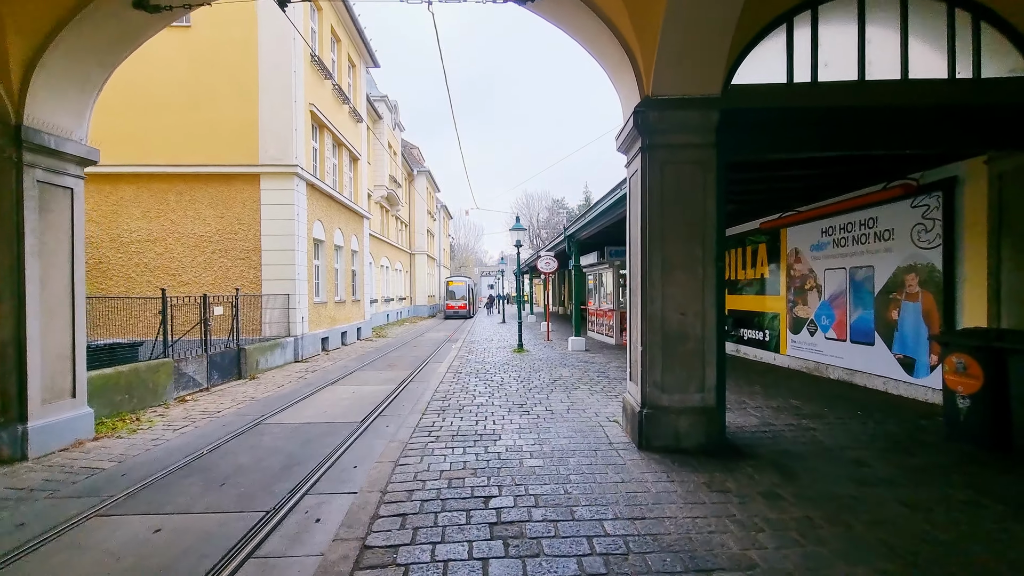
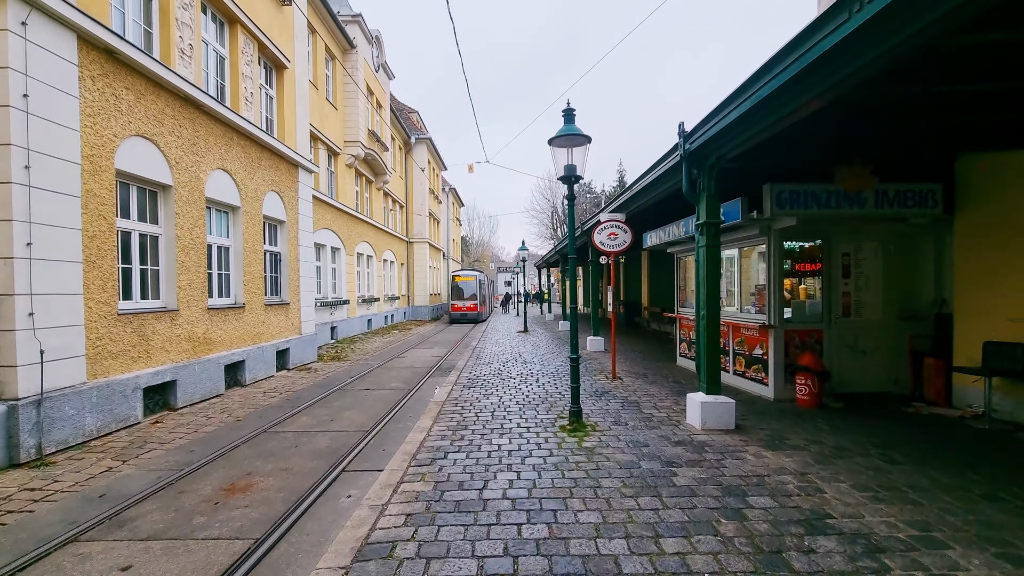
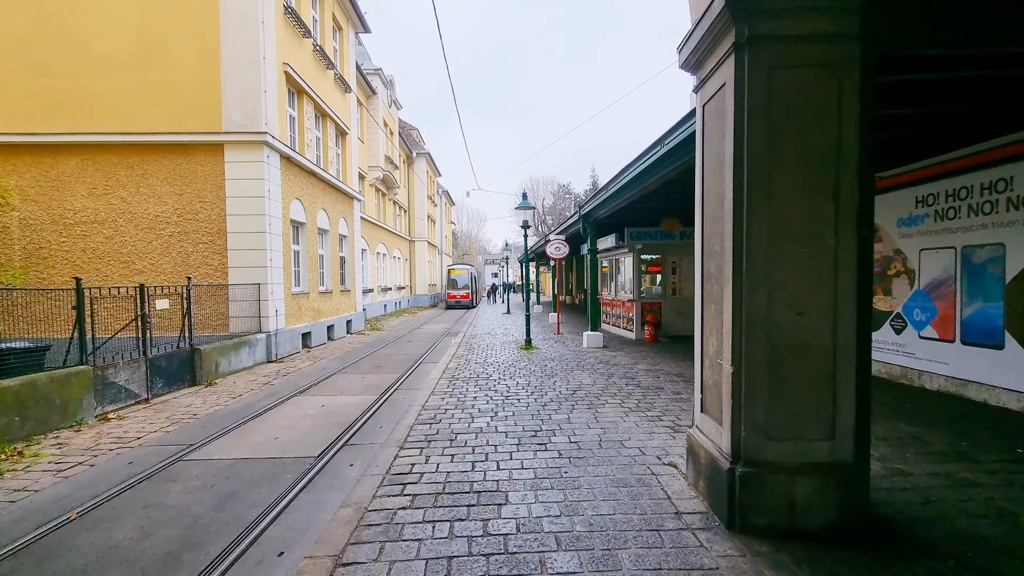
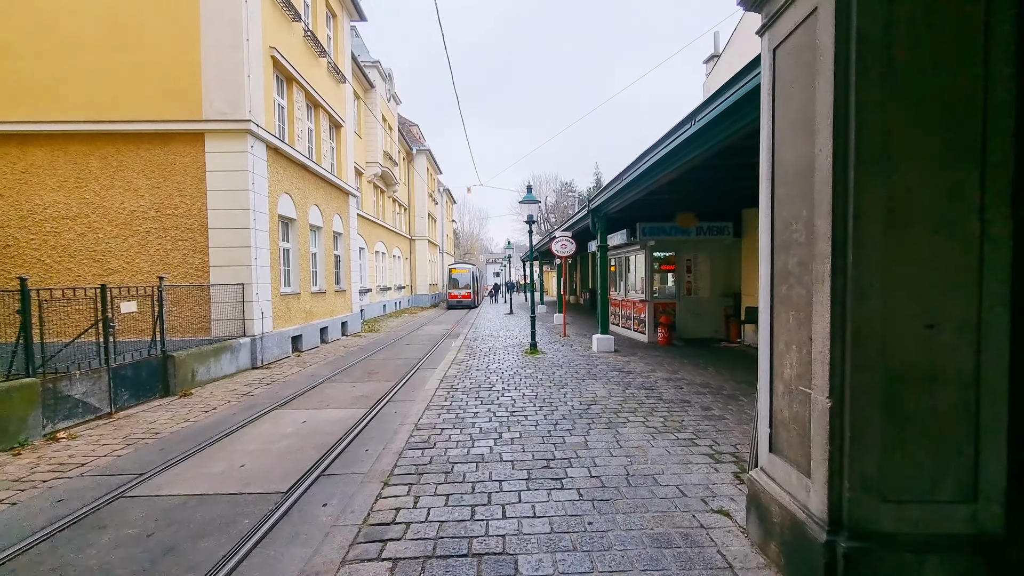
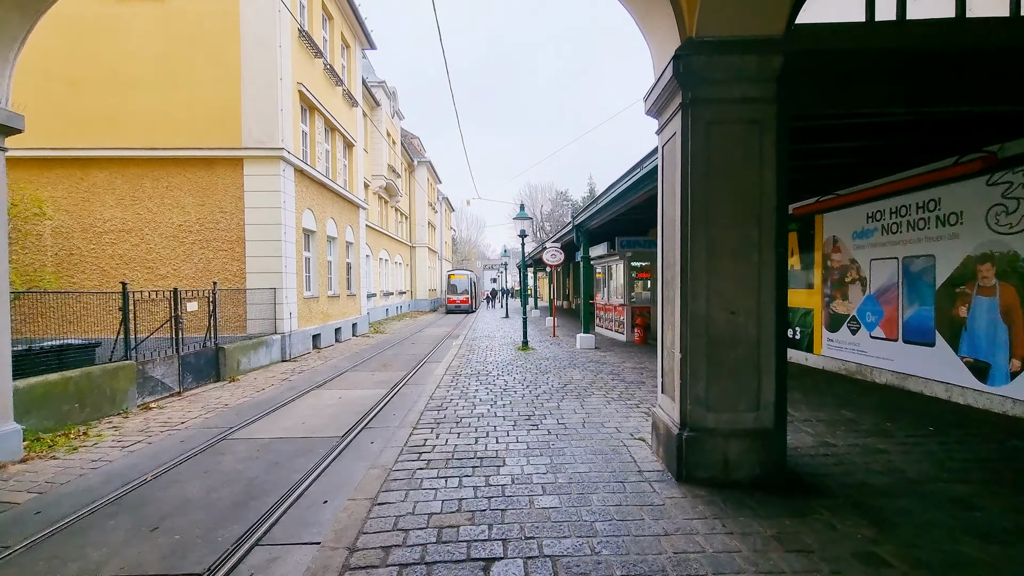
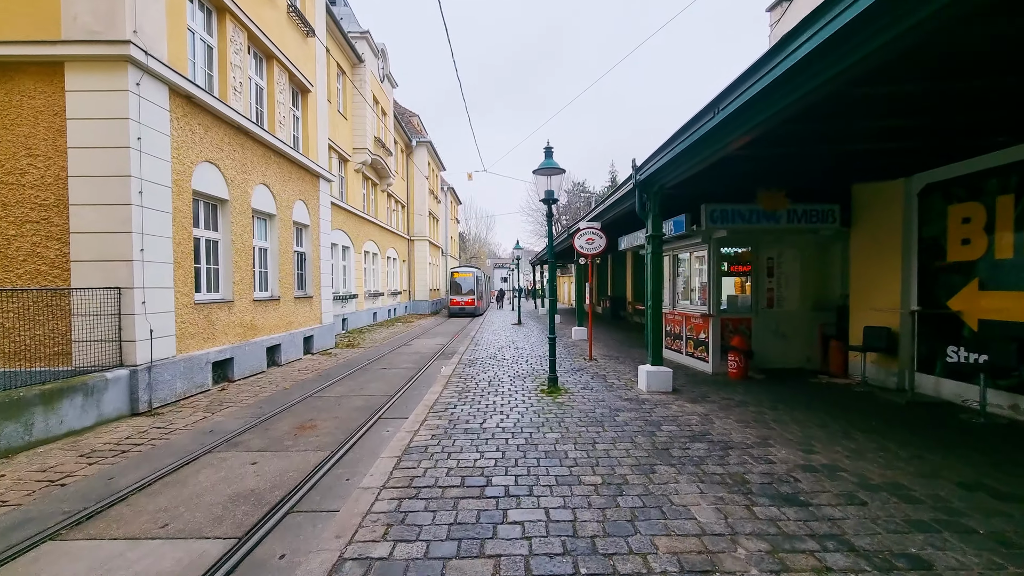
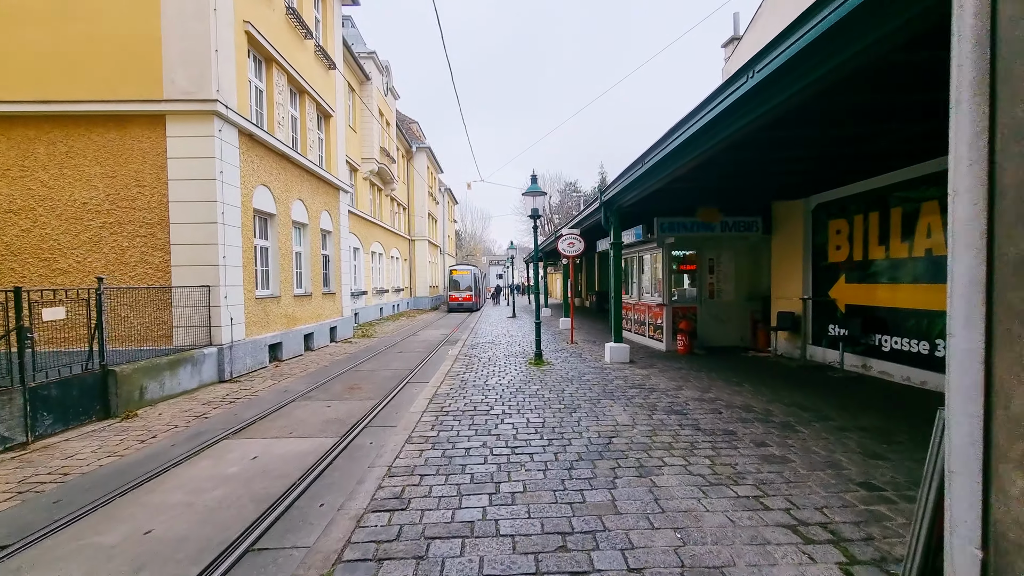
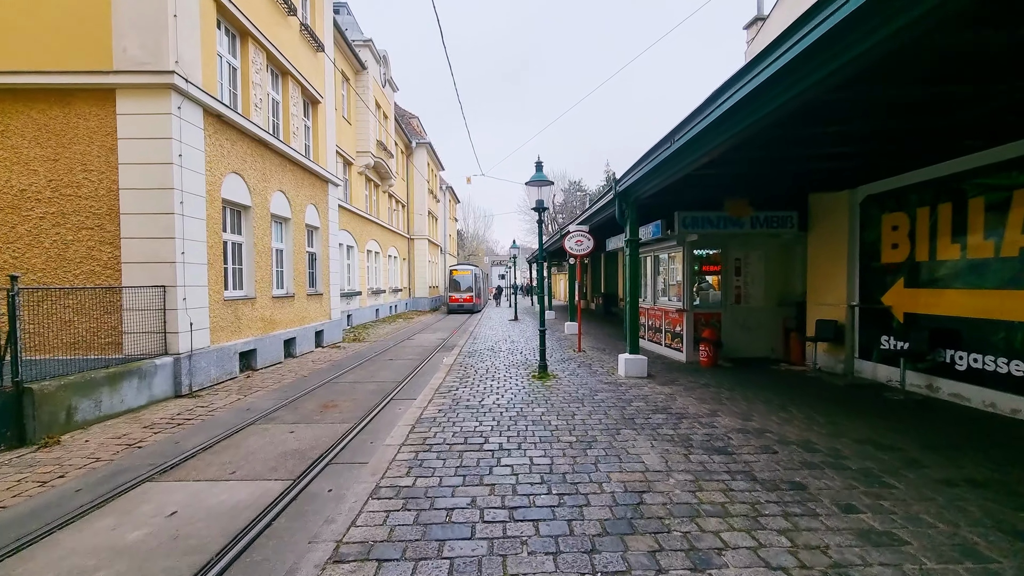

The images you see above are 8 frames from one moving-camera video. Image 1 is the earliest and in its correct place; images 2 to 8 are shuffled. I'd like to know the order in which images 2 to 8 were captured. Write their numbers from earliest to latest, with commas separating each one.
5, 3, 4, 7, 8, 6, 2
